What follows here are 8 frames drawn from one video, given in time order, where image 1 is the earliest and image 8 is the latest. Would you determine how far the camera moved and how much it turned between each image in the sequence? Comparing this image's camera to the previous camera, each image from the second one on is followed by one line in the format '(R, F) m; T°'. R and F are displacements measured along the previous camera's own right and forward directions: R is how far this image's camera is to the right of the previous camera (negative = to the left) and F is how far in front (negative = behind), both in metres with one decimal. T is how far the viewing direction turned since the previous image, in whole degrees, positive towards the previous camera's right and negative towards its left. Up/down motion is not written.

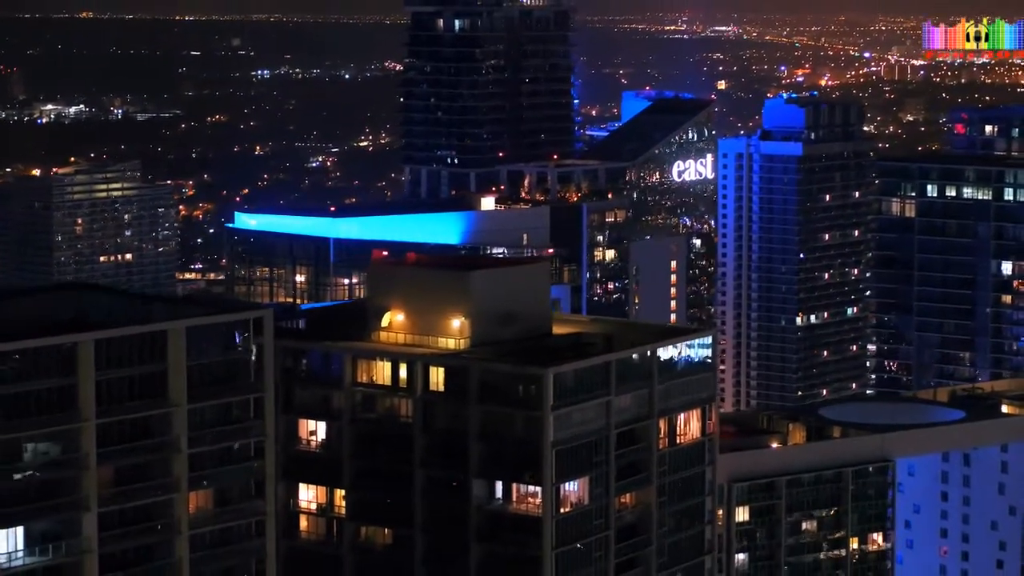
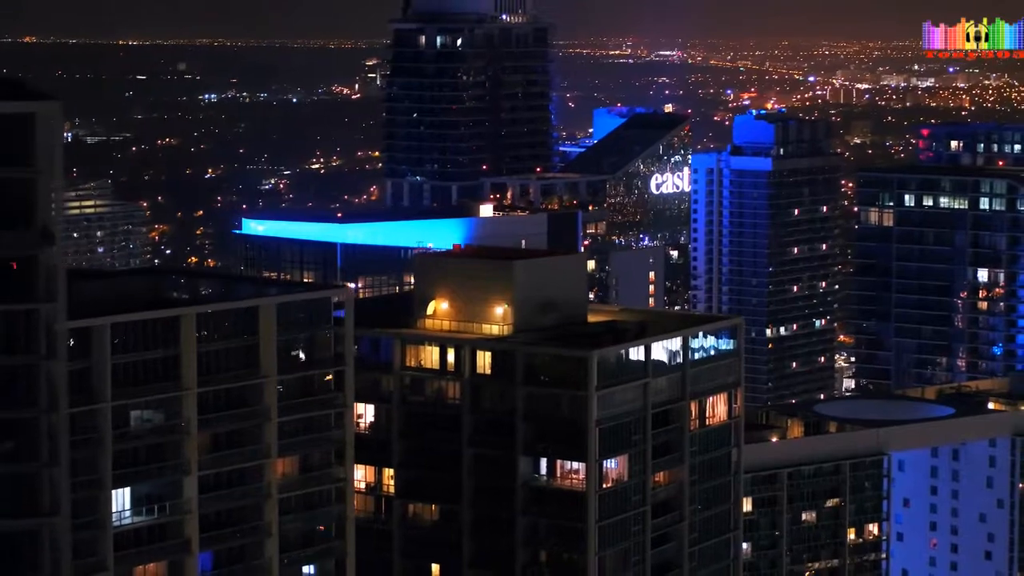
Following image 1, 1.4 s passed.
(-1.5, -2.2) m; +1°
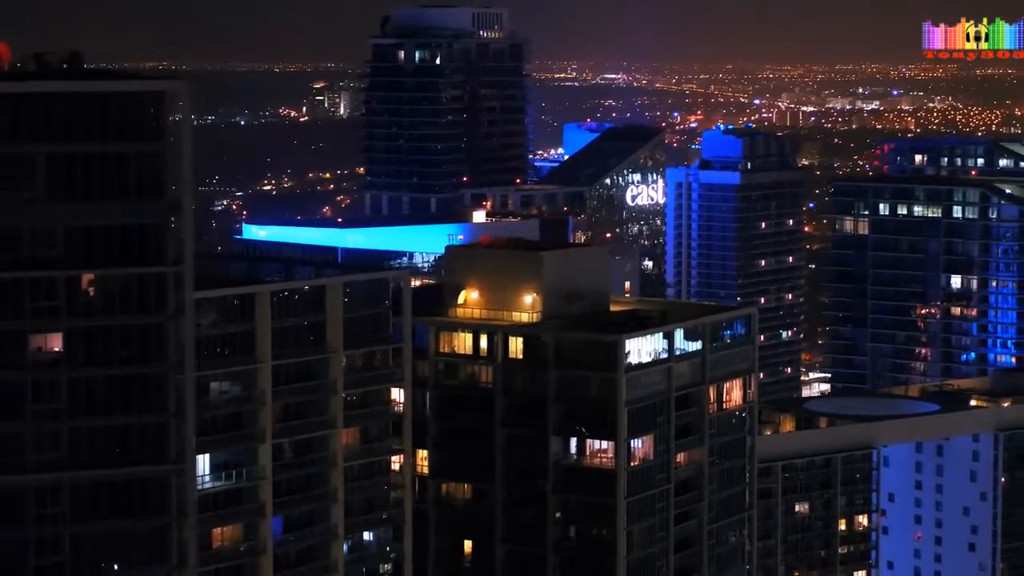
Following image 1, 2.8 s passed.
(-1.4, -2.1) m; +1°
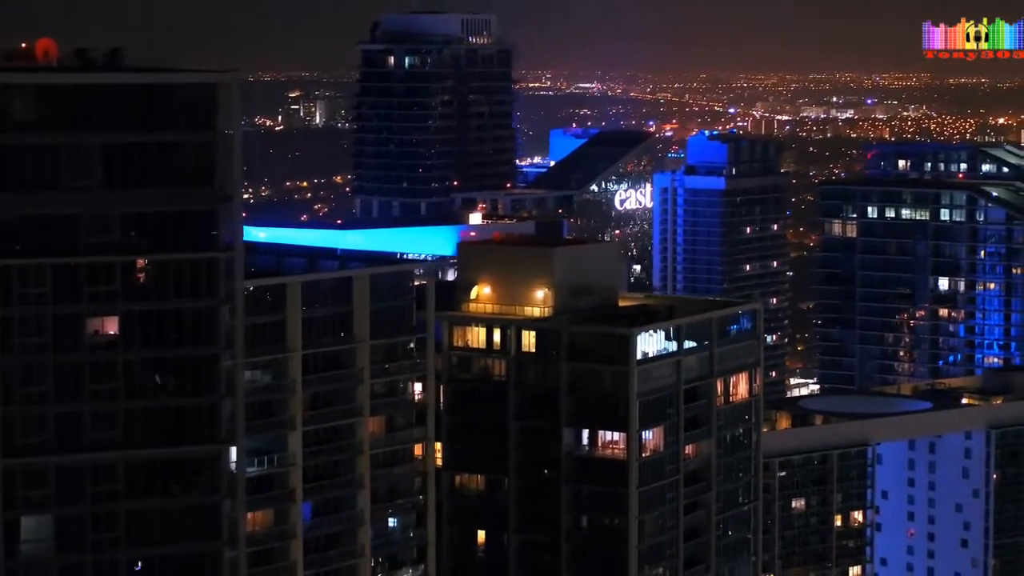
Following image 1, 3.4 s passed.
(-0.6, -0.9) m; +1°
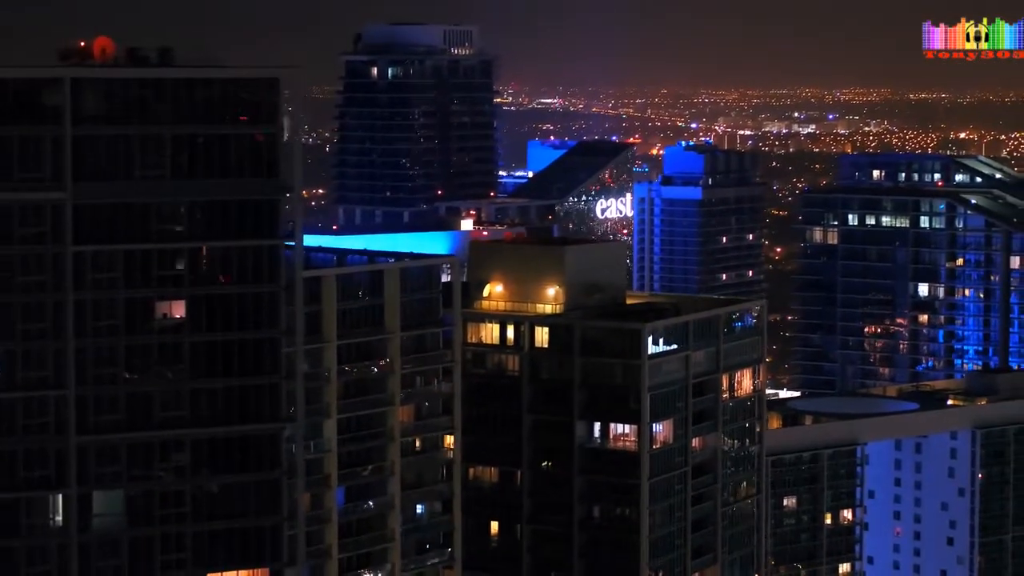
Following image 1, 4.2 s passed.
(-0.9, -1.3) m; +1°
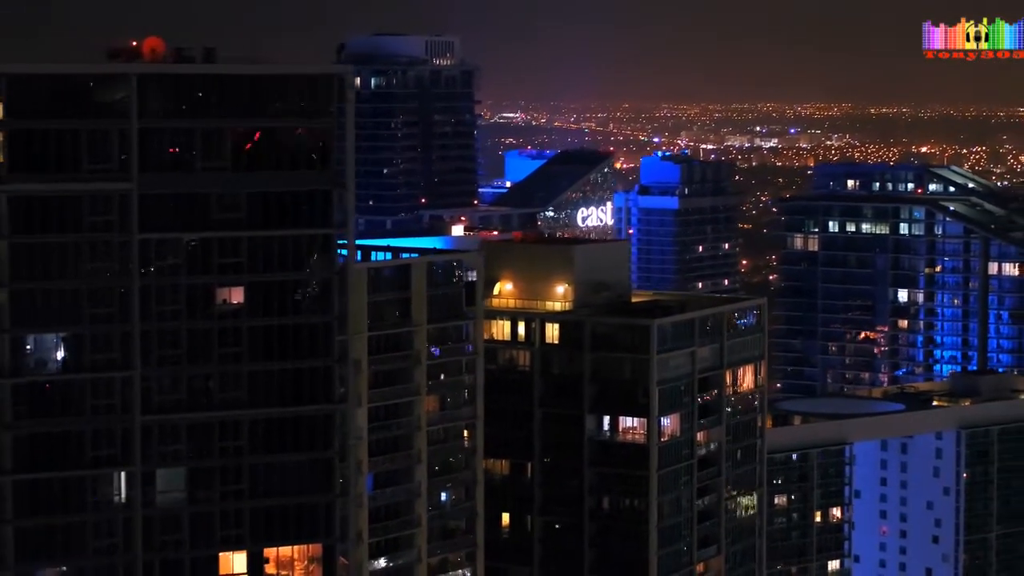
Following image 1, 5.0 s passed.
(-0.9, -1.3) m; +1°
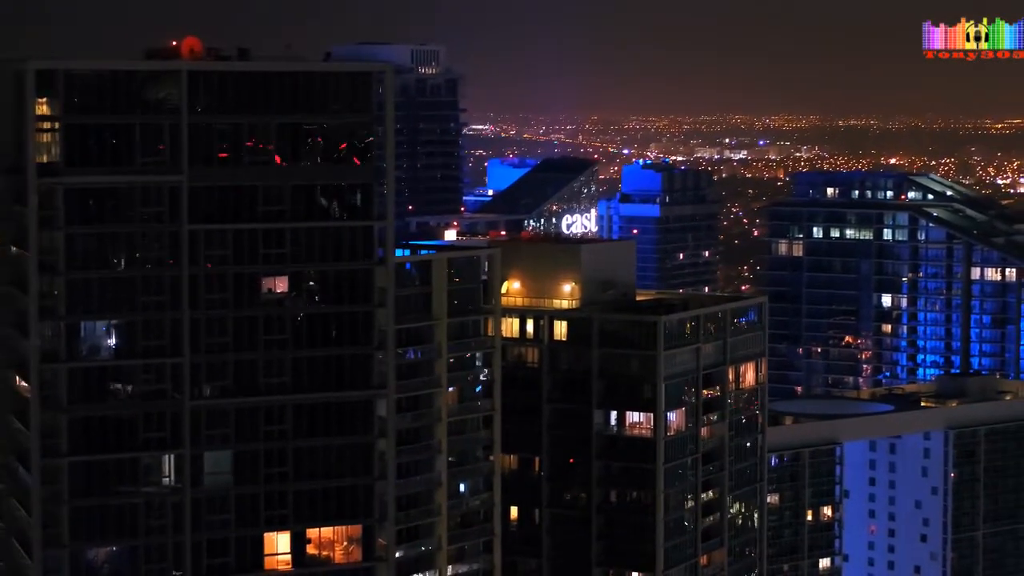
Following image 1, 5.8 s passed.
(-0.7, -1.1) m; +1°
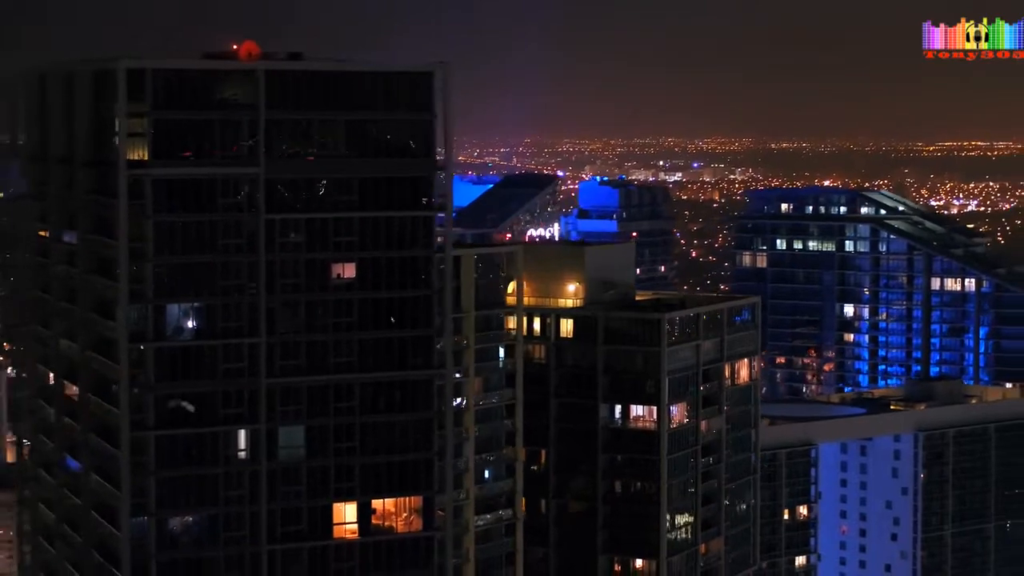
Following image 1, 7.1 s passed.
(-1.4, -2.1) m; +1°
